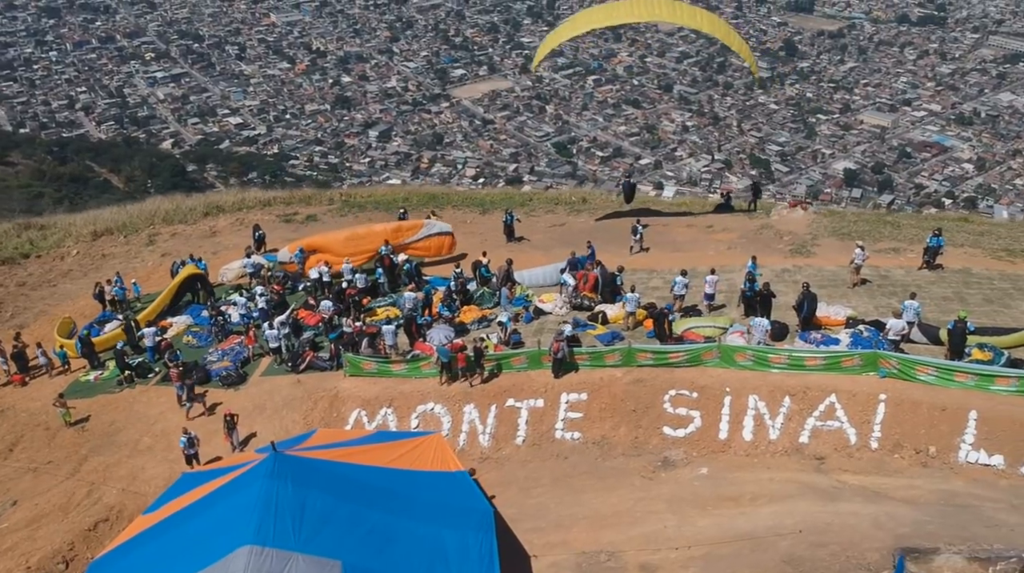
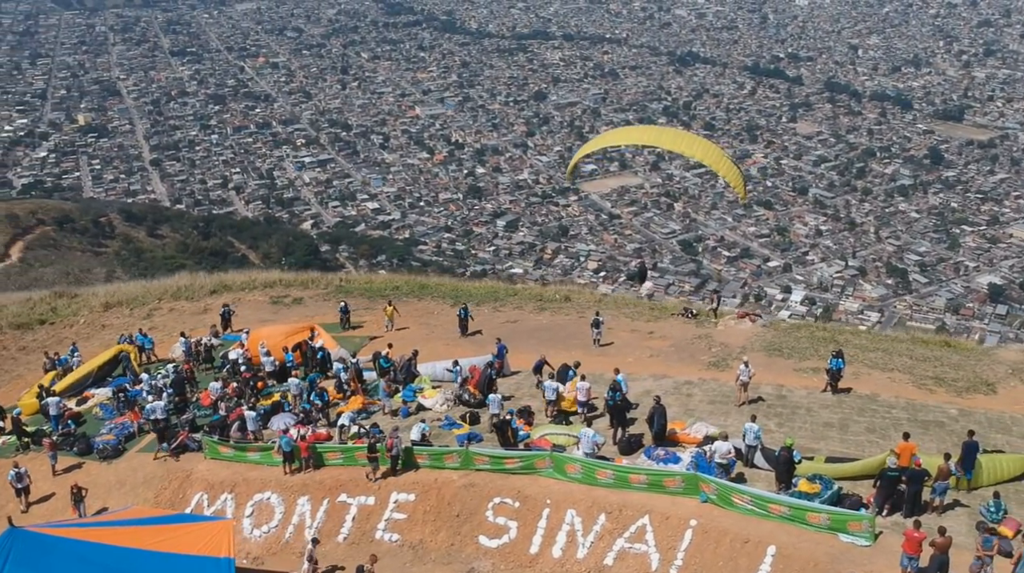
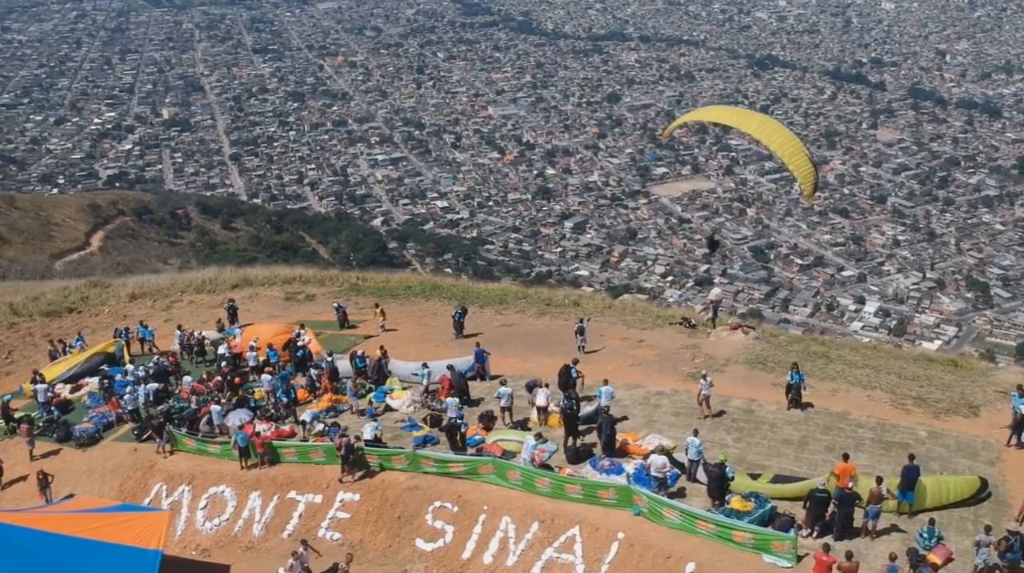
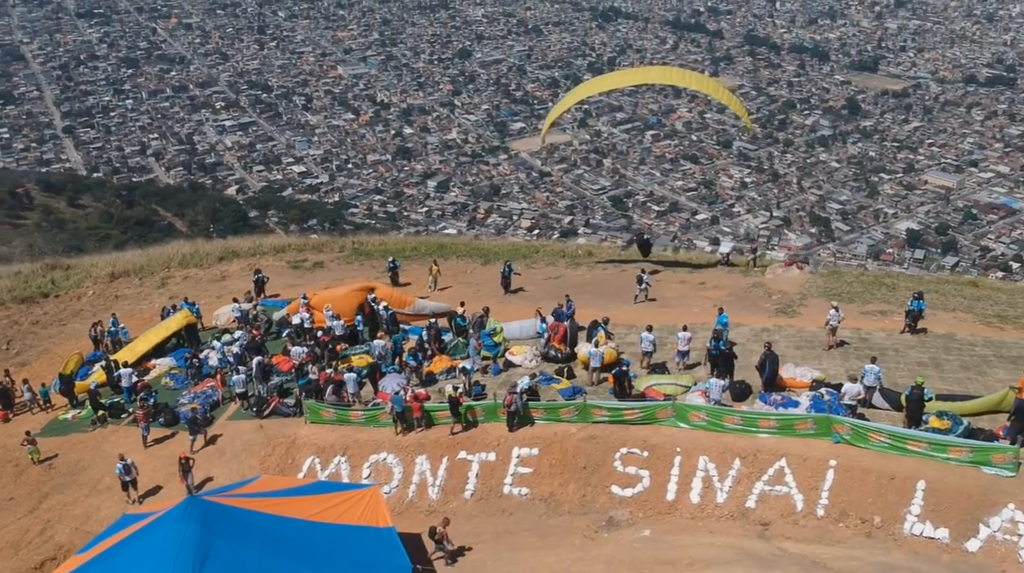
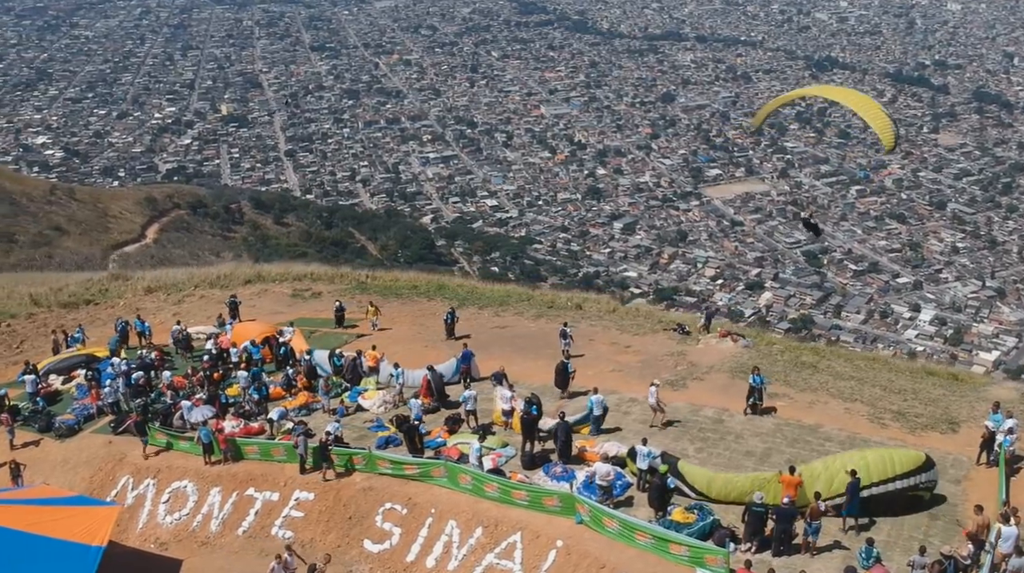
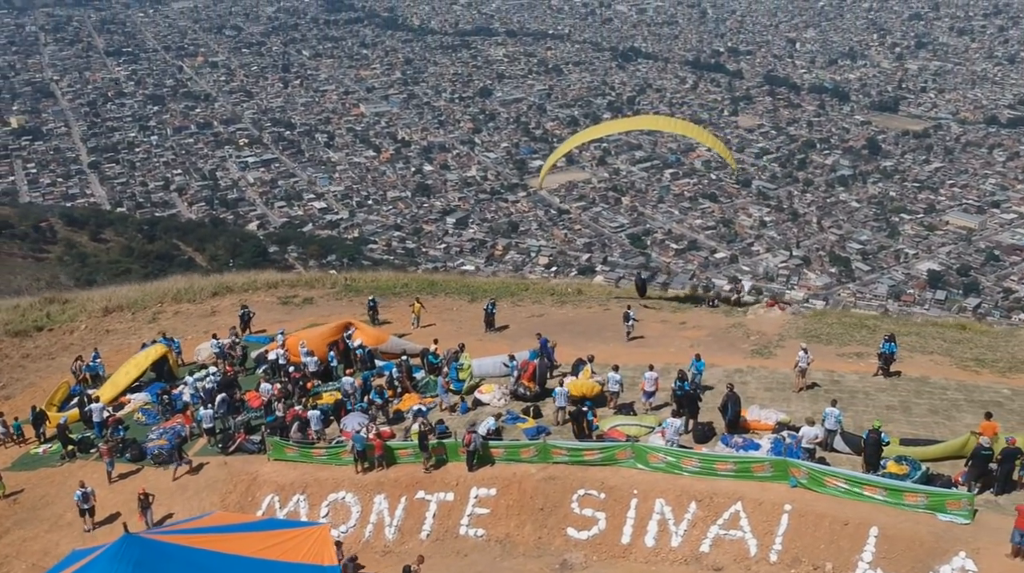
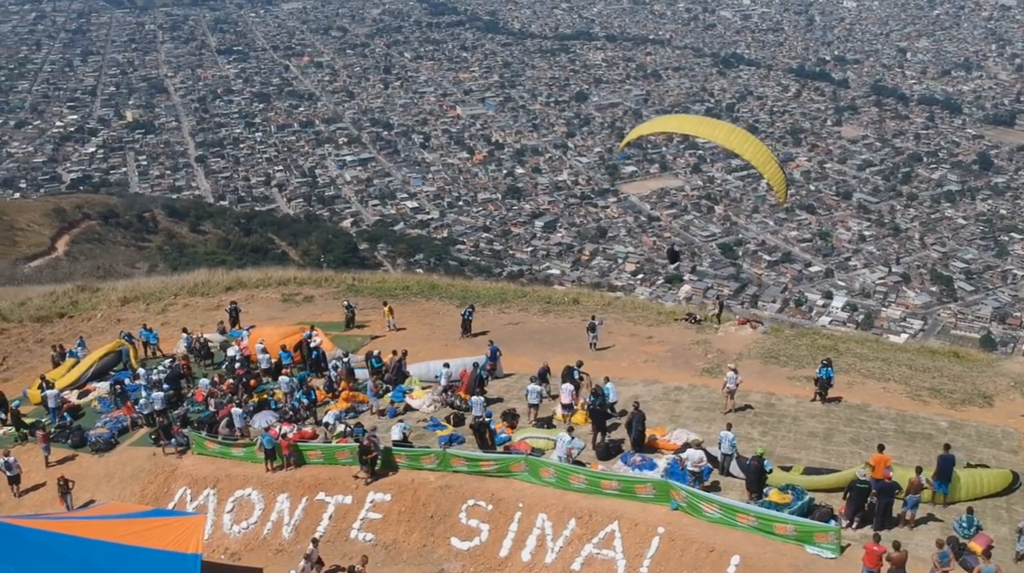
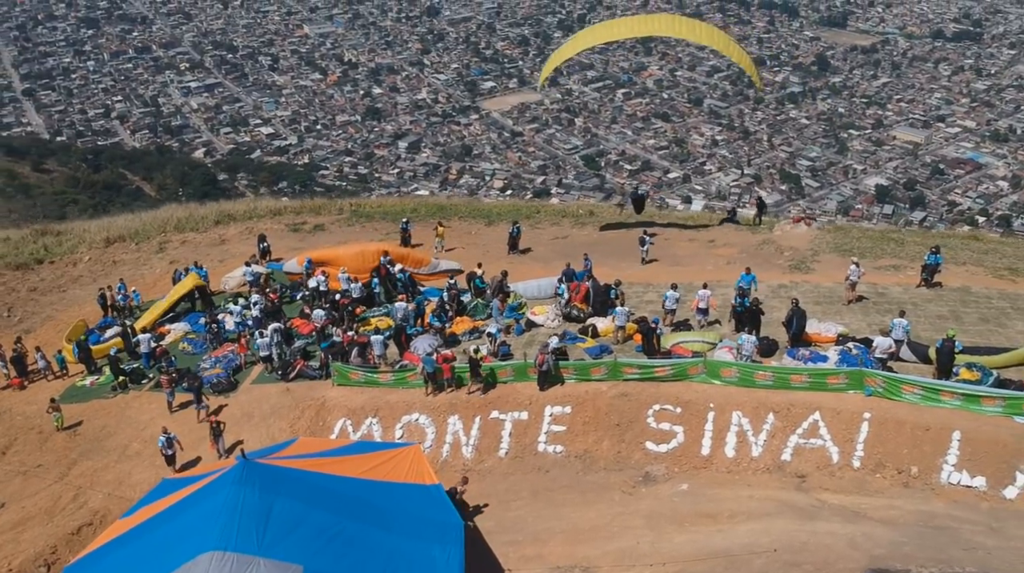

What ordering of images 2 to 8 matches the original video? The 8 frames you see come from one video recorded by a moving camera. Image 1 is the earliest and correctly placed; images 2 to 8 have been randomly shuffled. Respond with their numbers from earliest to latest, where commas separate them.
8, 4, 6, 2, 7, 3, 5
